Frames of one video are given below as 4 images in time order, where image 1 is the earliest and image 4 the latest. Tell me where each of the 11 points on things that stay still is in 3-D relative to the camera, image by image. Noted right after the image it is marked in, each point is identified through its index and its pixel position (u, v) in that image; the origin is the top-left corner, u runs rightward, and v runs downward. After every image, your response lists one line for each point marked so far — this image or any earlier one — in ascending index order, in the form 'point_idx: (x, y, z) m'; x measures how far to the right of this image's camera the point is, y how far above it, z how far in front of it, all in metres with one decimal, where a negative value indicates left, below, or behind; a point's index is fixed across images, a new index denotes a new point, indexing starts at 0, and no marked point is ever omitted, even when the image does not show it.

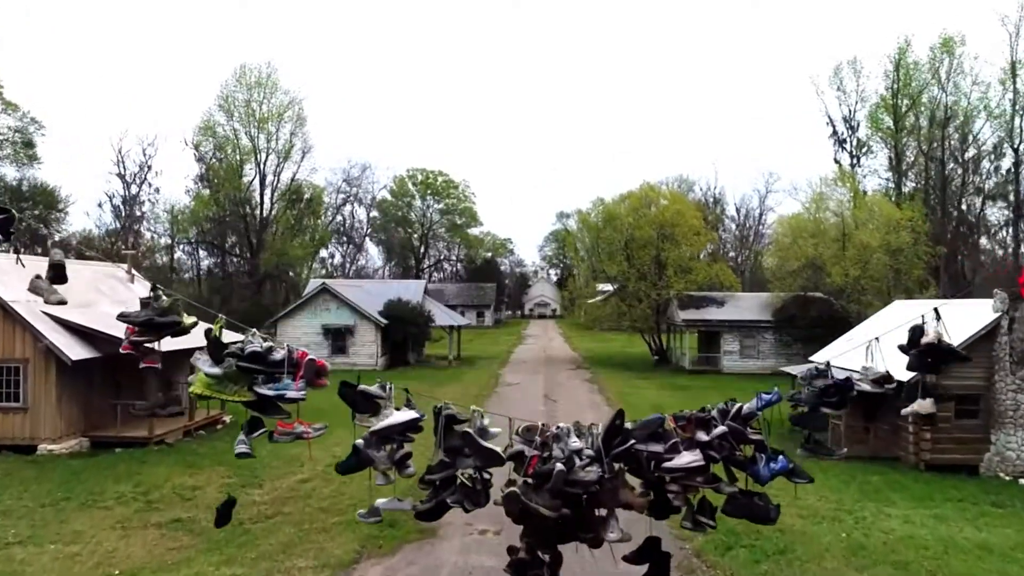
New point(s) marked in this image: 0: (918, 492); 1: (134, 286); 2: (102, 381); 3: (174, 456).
0: (+5.3, -2.7, +12.7) m
1: (-7.0, 0.0, +18.0) m
2: (-6.1, -1.4, +14.4) m
3: (-4.7, -2.3, +13.5) m
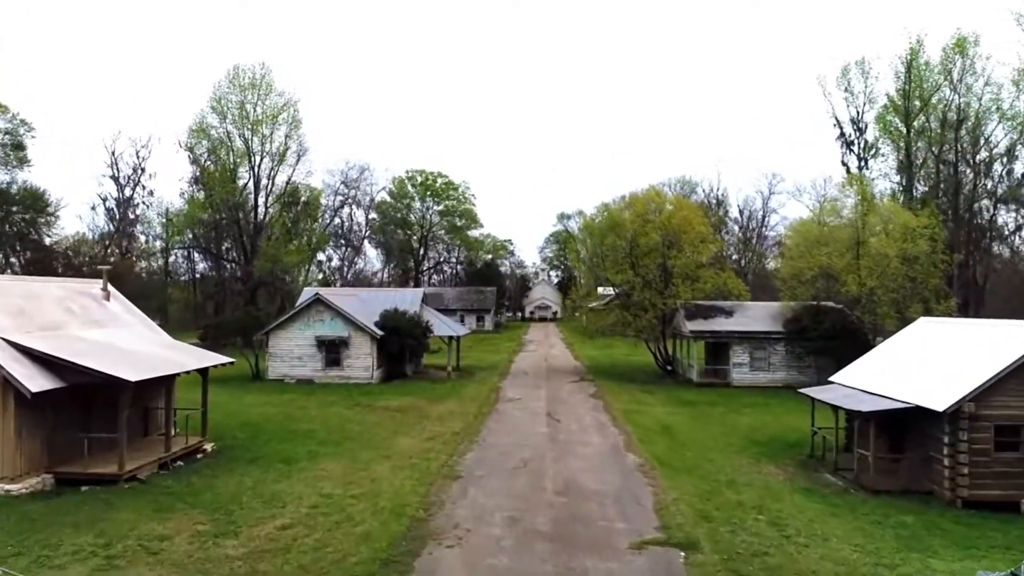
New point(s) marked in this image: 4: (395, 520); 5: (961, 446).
0: (+5.3, -3.0, +11.6) m
1: (-6.9, -0.3, +16.8) m
2: (-6.0, -1.7, +13.3) m
3: (-4.6, -2.6, +12.3) m
4: (-1.4, -2.7, +11.5) m
5: (+6.2, -2.2, +13.4) m
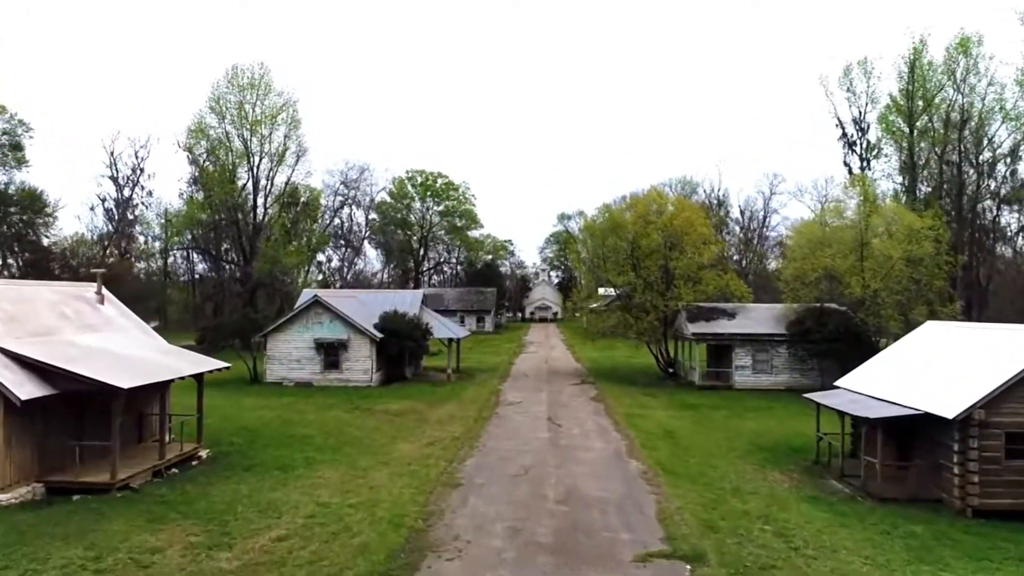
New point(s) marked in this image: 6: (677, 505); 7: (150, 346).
0: (+5.3, -3.0, +11.3) m
1: (-6.9, -0.3, +16.6) m
2: (-6.0, -1.8, +13.0) m
3: (-4.6, -2.7, +12.0) m
4: (-1.4, -2.8, +11.2) m
5: (+6.2, -2.2, +13.2) m
6: (+2.2, -2.9, +13.0) m
7: (-5.9, -0.9, +15.8) m
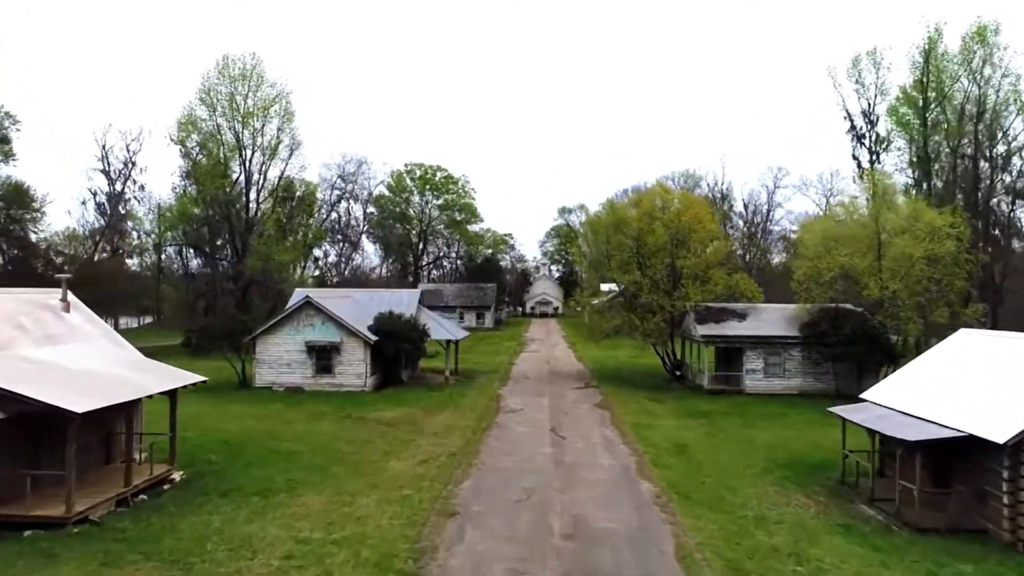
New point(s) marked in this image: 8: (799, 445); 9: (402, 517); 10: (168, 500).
0: (+5.3, -3.2, +10.0) m
1: (-6.9, -0.4, +15.3) m
2: (-6.0, -1.9, +11.7) m
3: (-4.6, -2.8, +10.8) m
4: (-1.4, -2.9, +9.9) m
5: (+6.2, -2.4, +11.9) m
6: (+2.2, -3.0, +11.7) m
7: (-5.8, -1.1, +14.5) m
8: (+5.7, -3.1, +19.3) m
9: (-1.4, -3.0, +12.7) m
10: (-4.6, -2.8, +13.2) m
